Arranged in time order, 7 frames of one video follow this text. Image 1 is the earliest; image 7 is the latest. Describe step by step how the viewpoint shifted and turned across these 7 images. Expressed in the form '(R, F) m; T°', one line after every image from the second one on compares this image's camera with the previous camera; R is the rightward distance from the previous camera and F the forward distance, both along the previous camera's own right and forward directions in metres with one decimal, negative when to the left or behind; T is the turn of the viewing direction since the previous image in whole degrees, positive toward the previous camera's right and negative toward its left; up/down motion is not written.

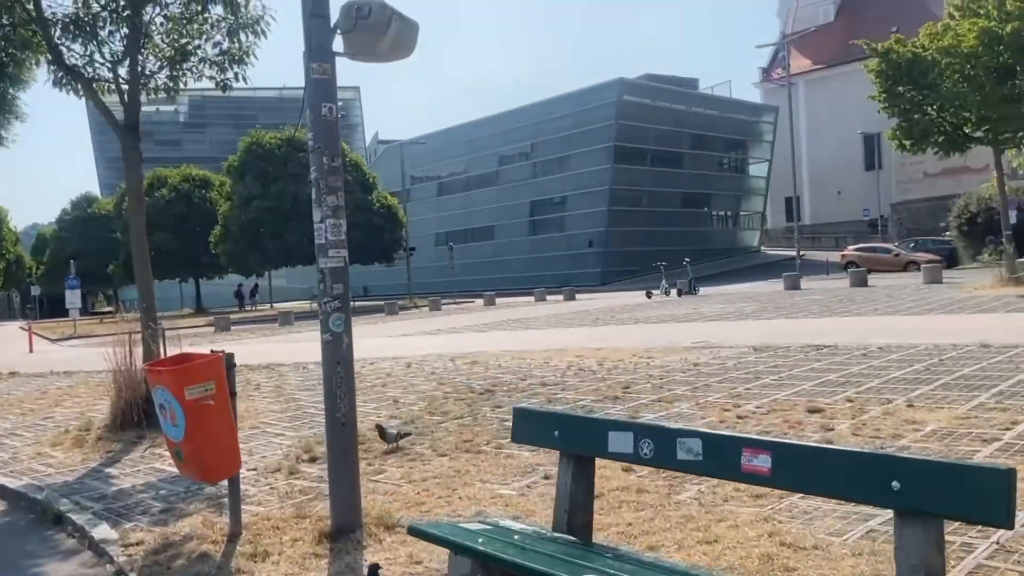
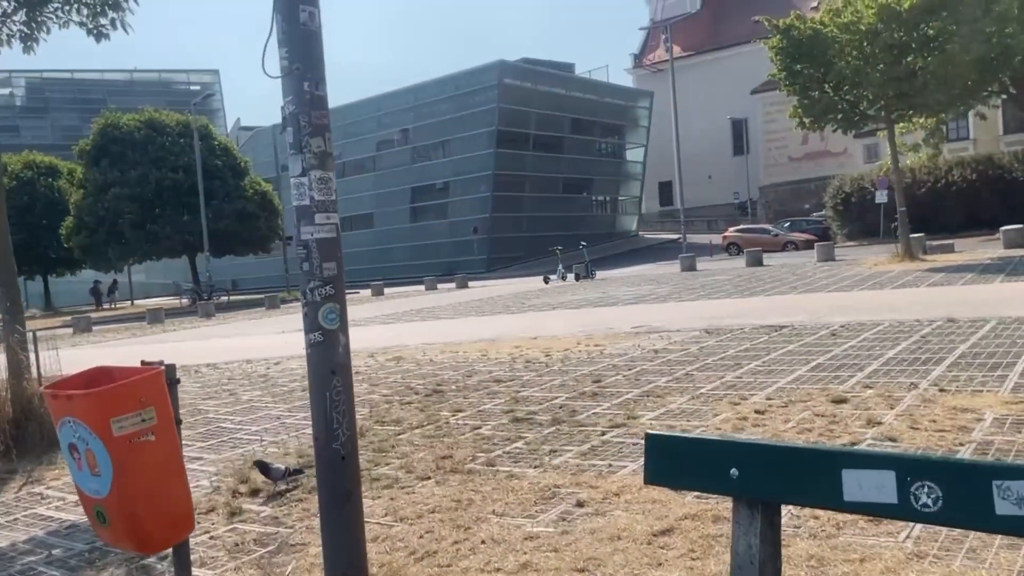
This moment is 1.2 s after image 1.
(-0.8, +1.4) m; +9°
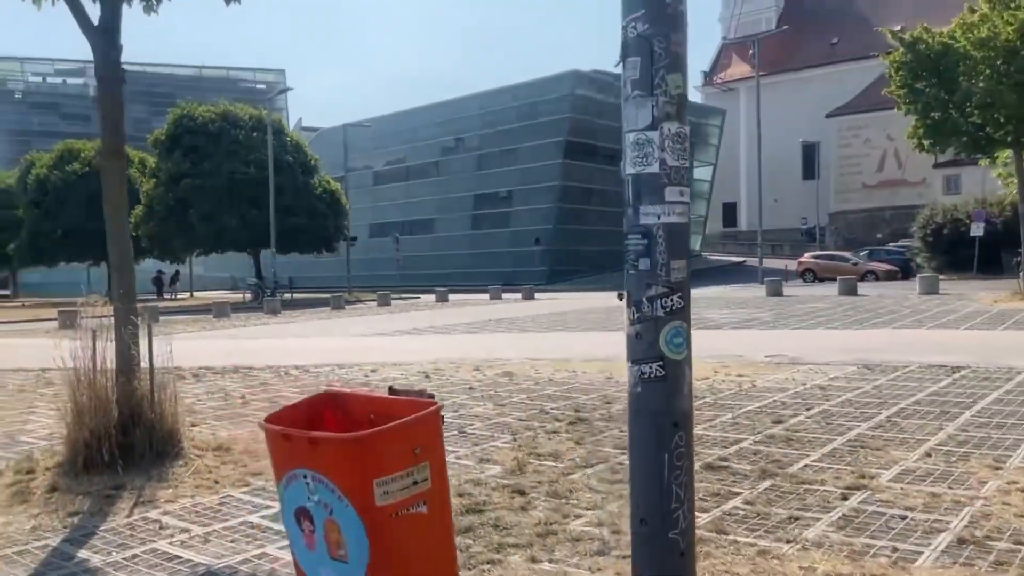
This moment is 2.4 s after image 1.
(-1.2, +1.2) m; -3°
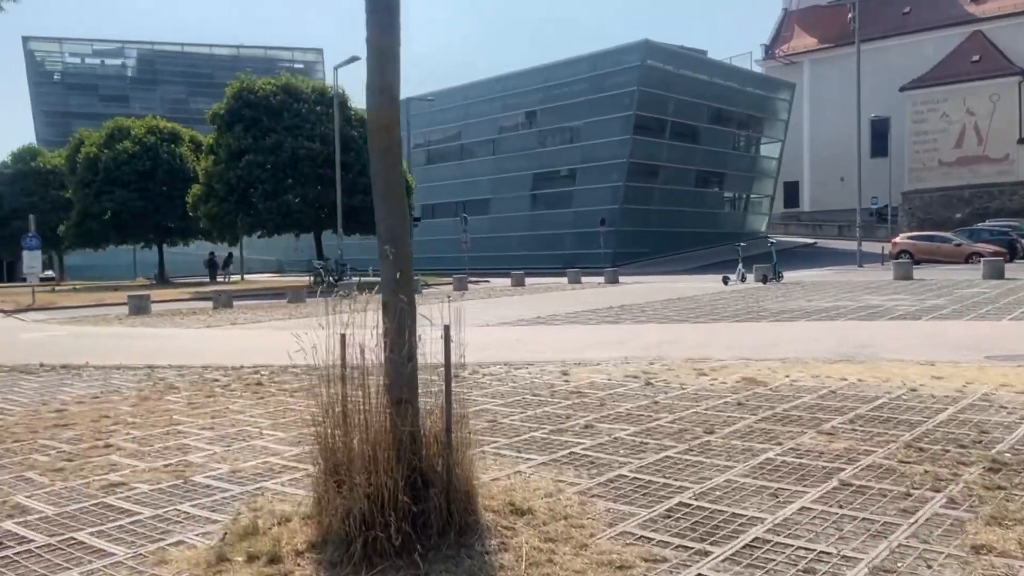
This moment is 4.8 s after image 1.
(-2.4, +2.4) m; -2°
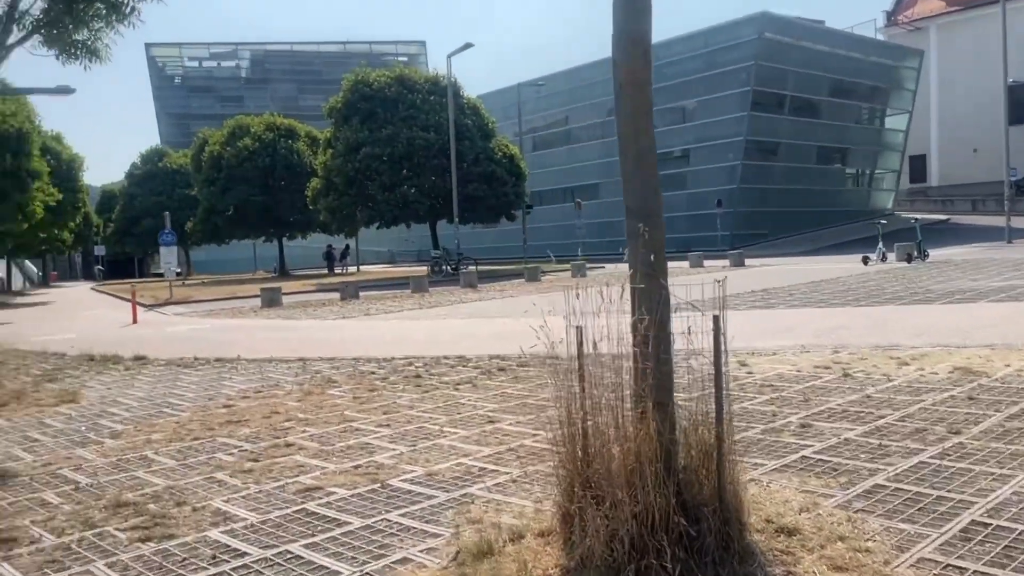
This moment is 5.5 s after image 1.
(-0.8, +0.6) m; -7°
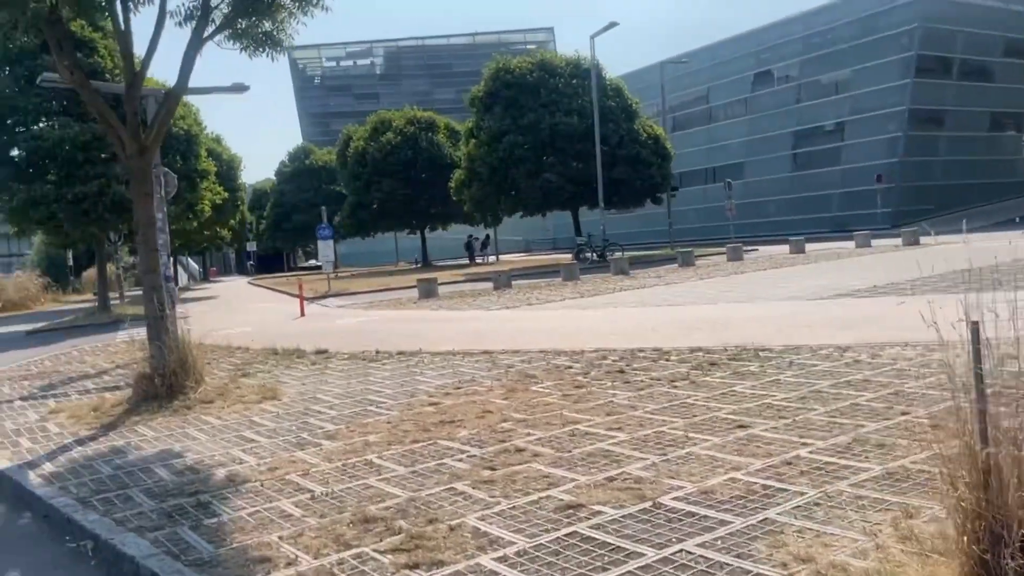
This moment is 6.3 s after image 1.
(-0.9, +0.7) m; -9°
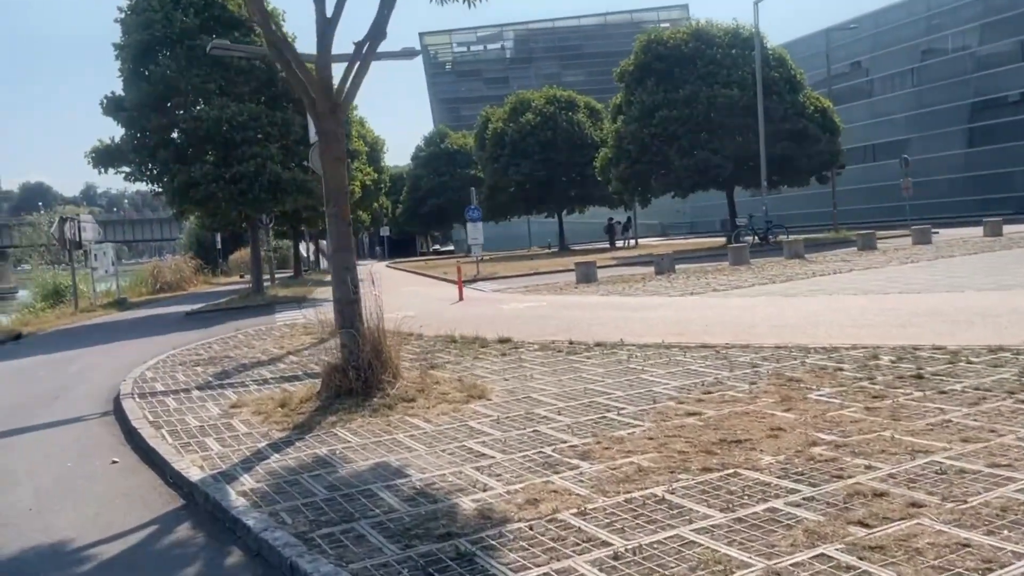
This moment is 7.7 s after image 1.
(-1.3, +1.6) m; -8°
